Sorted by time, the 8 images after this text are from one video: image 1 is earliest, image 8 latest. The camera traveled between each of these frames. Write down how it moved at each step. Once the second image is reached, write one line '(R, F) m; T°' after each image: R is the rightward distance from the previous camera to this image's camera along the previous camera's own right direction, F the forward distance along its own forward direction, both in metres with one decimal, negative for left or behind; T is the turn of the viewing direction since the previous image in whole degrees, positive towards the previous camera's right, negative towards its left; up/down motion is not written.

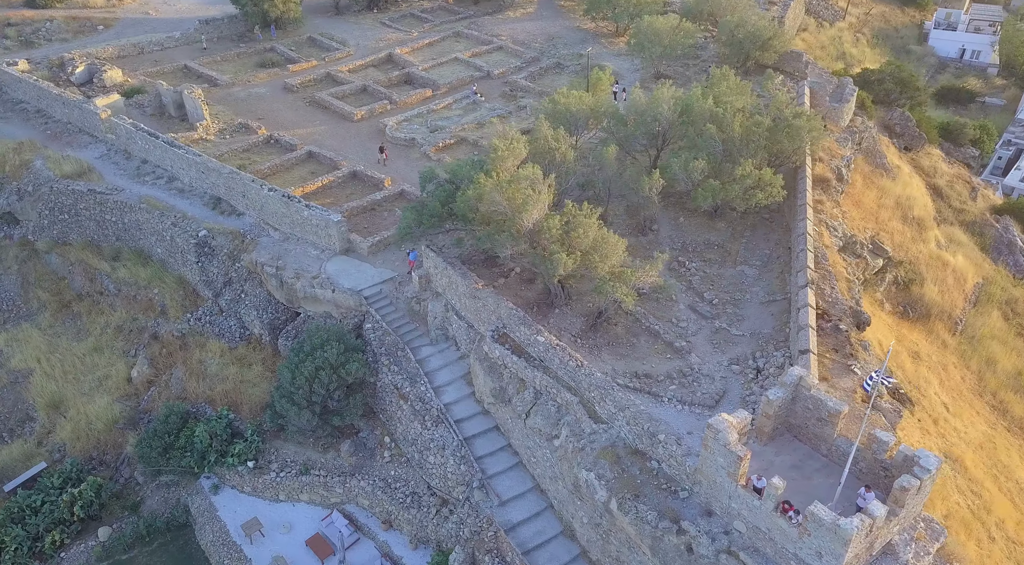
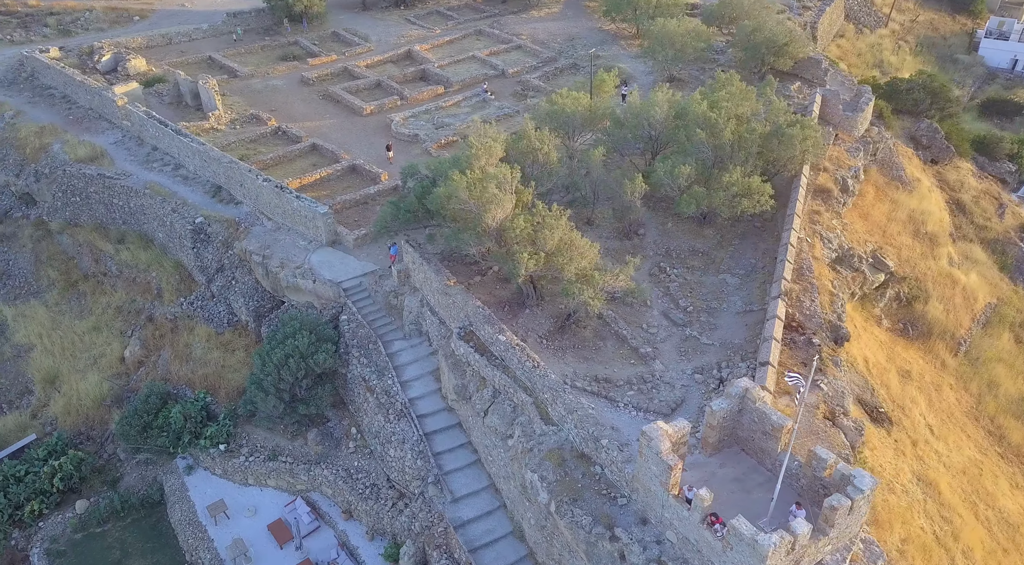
(+1.7, 0.0) m; -4°
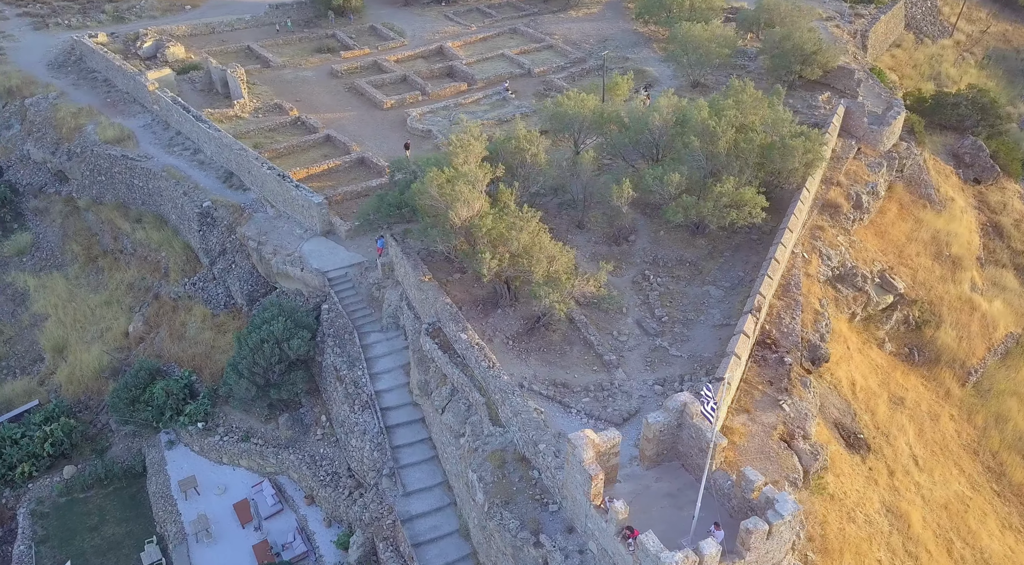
(+2.0, +0.1) m; -5°
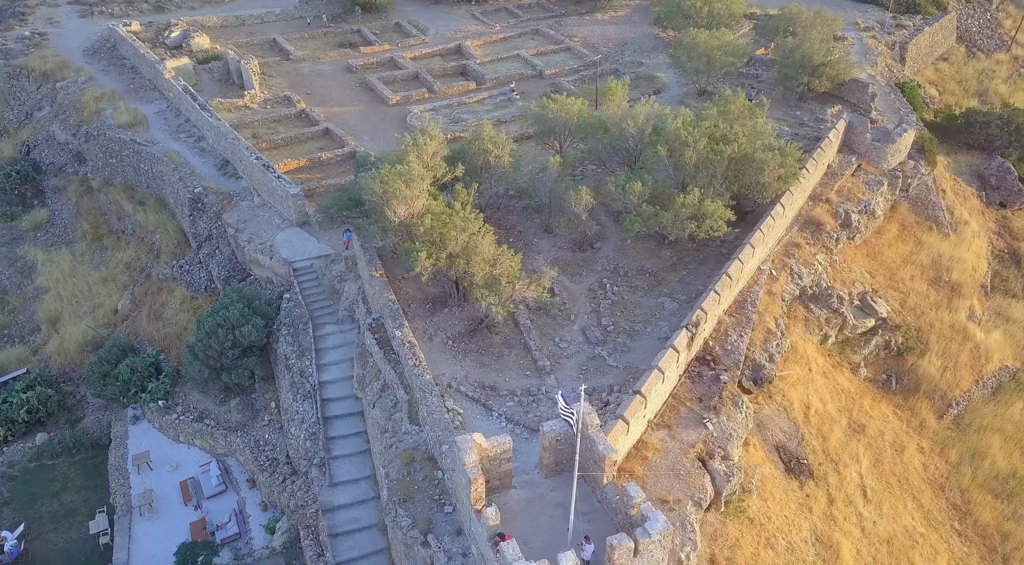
(+2.6, +0.1) m; -5°
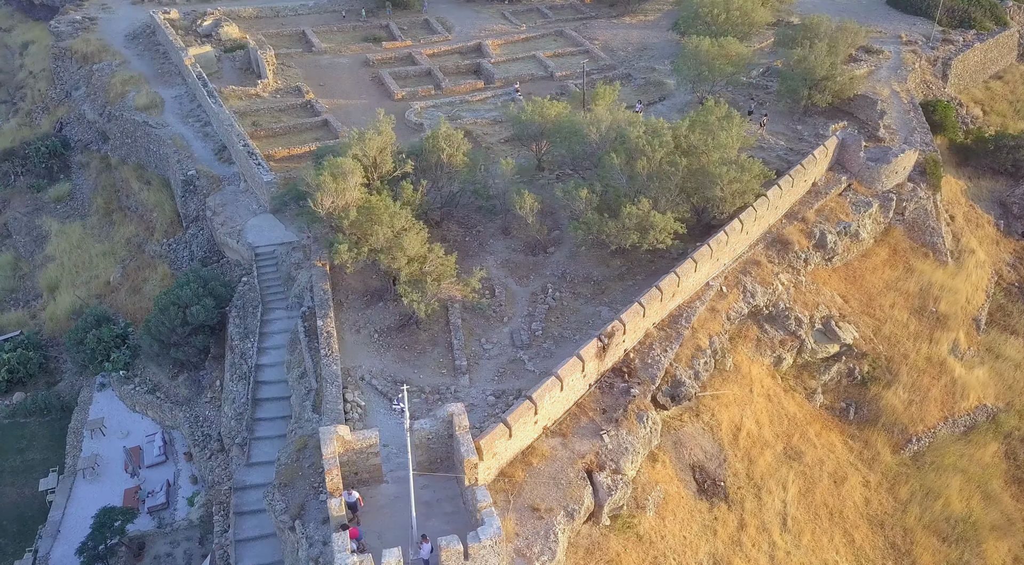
(+3.2, 0.0) m; -6°
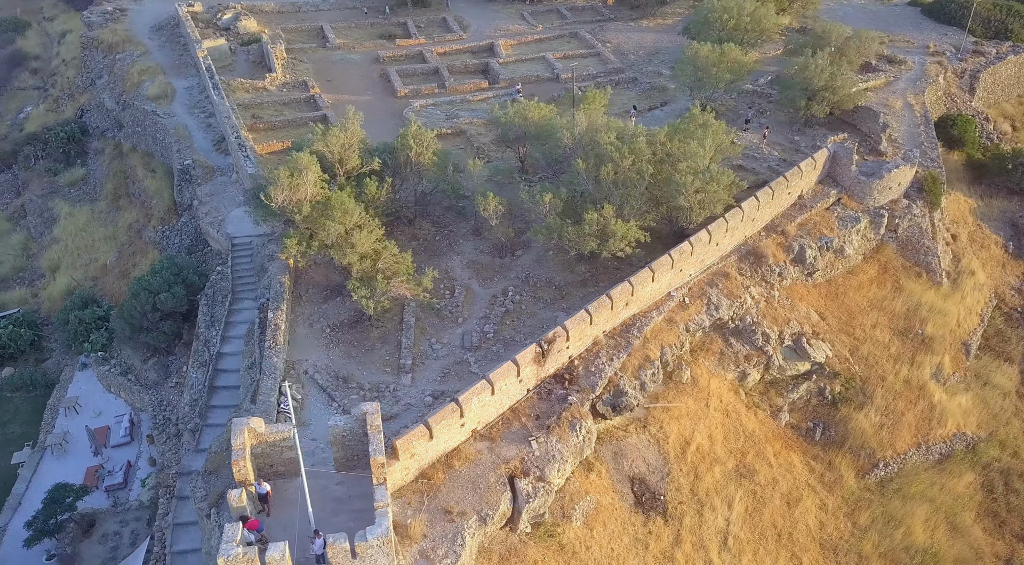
(+2.1, +0.1) m; -4°
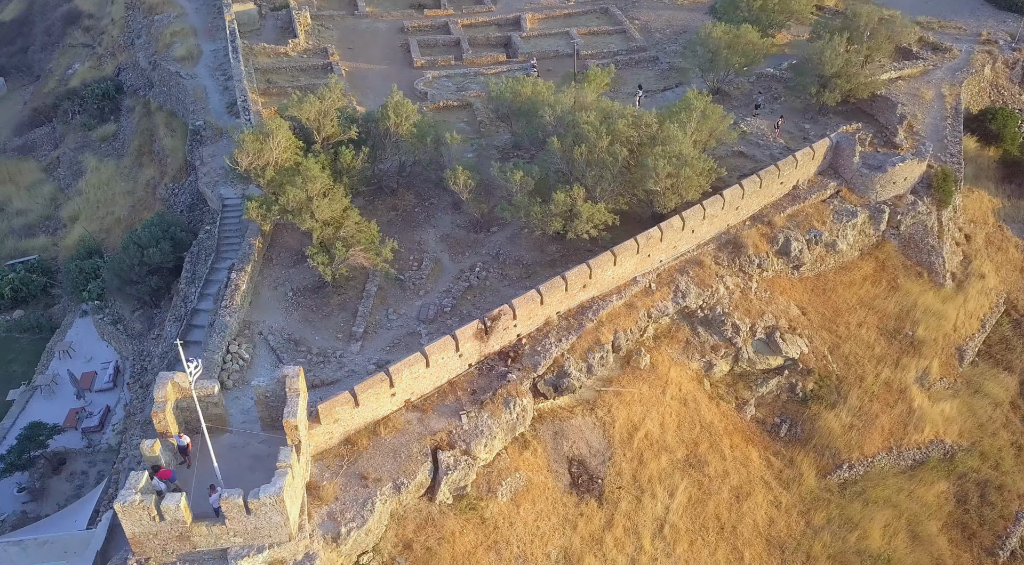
(+2.3, 0.0) m; -5°
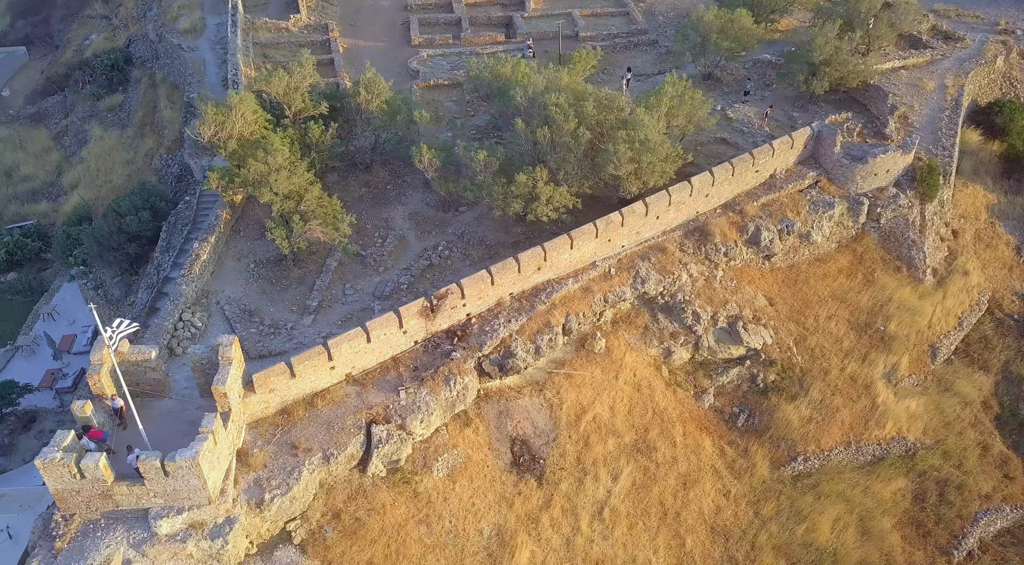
(+1.8, -0.1) m; -3°
